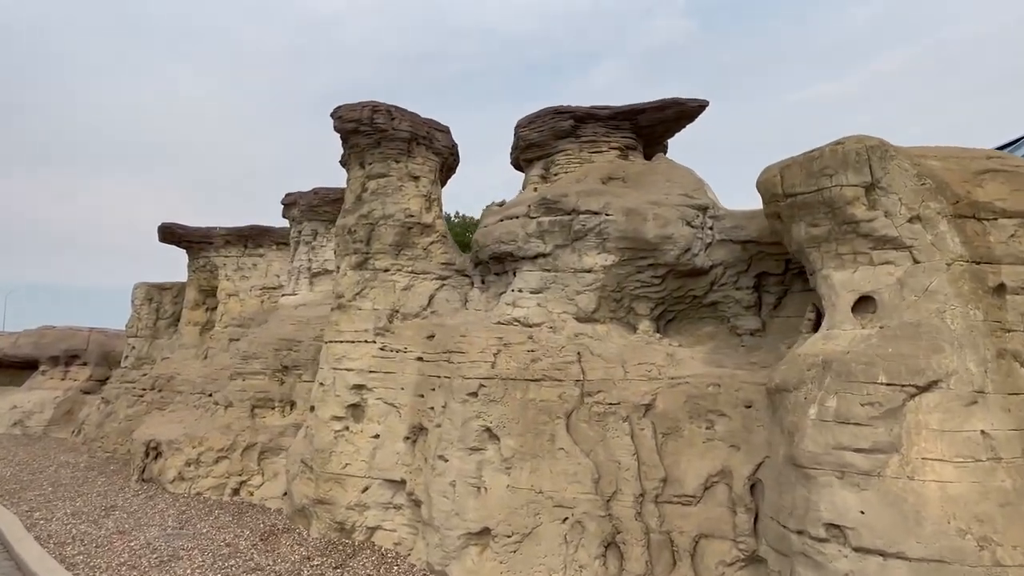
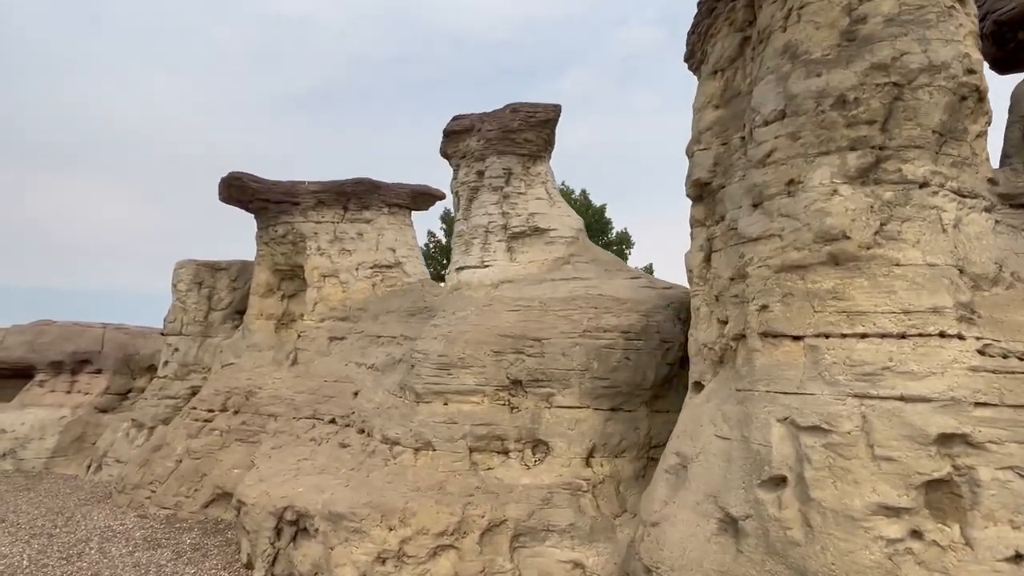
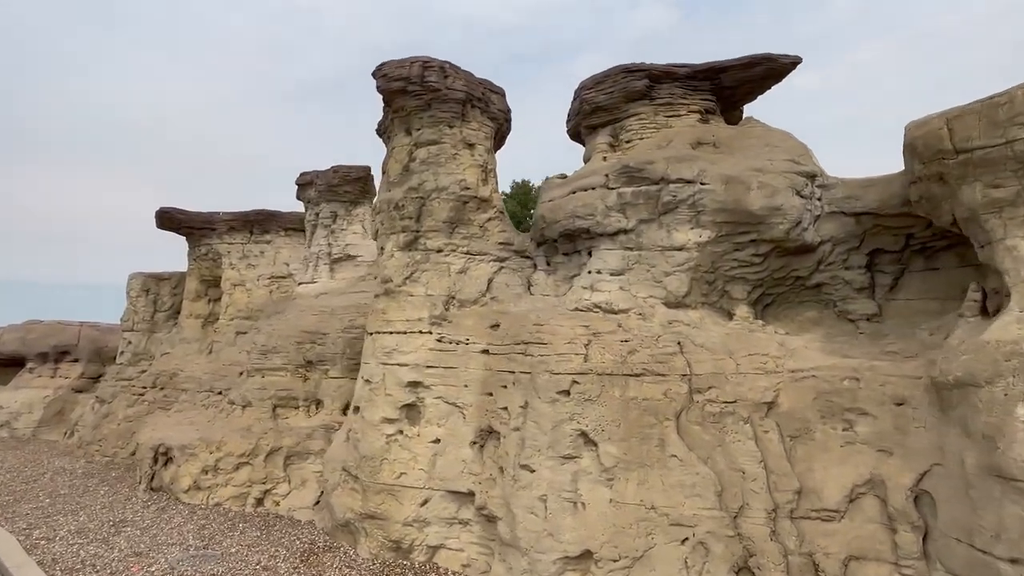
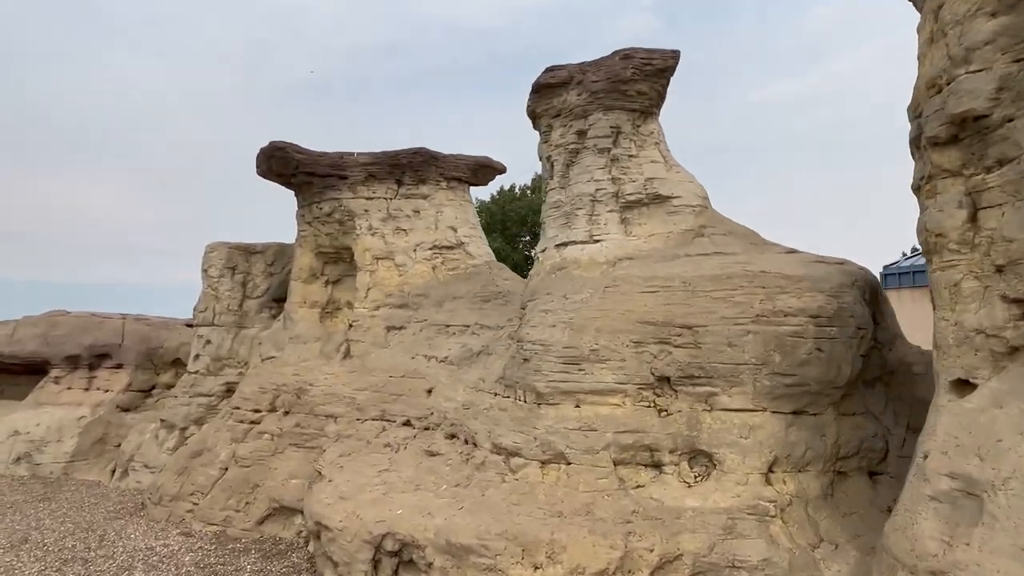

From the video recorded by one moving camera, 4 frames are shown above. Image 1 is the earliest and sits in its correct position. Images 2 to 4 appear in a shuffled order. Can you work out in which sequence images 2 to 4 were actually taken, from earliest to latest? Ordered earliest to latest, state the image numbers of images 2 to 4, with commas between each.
3, 2, 4
